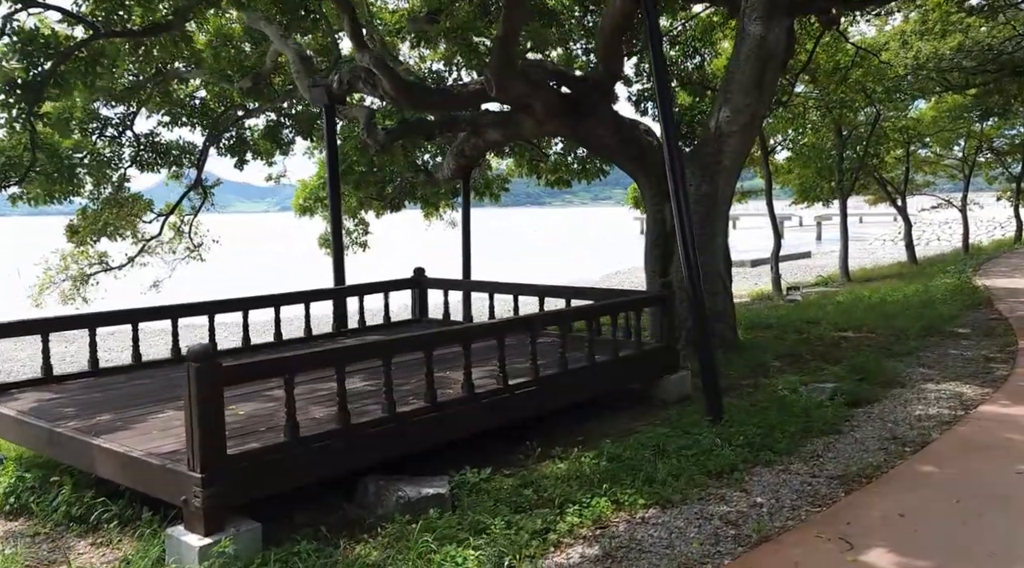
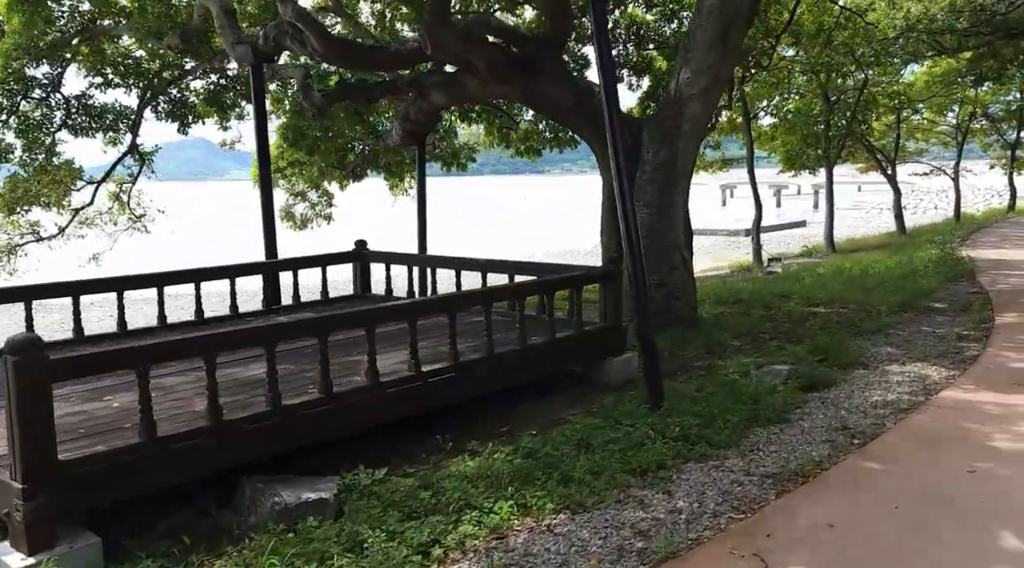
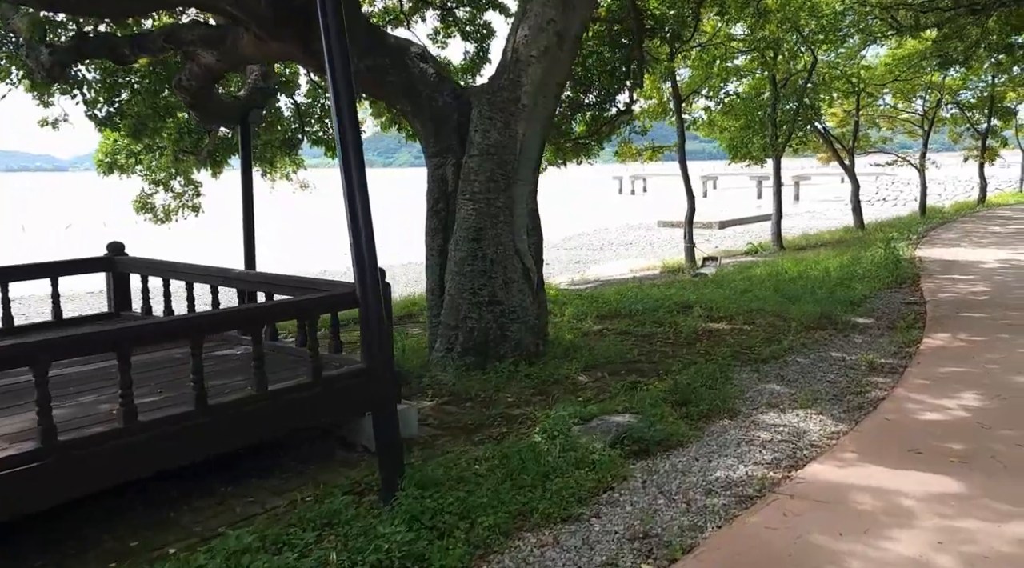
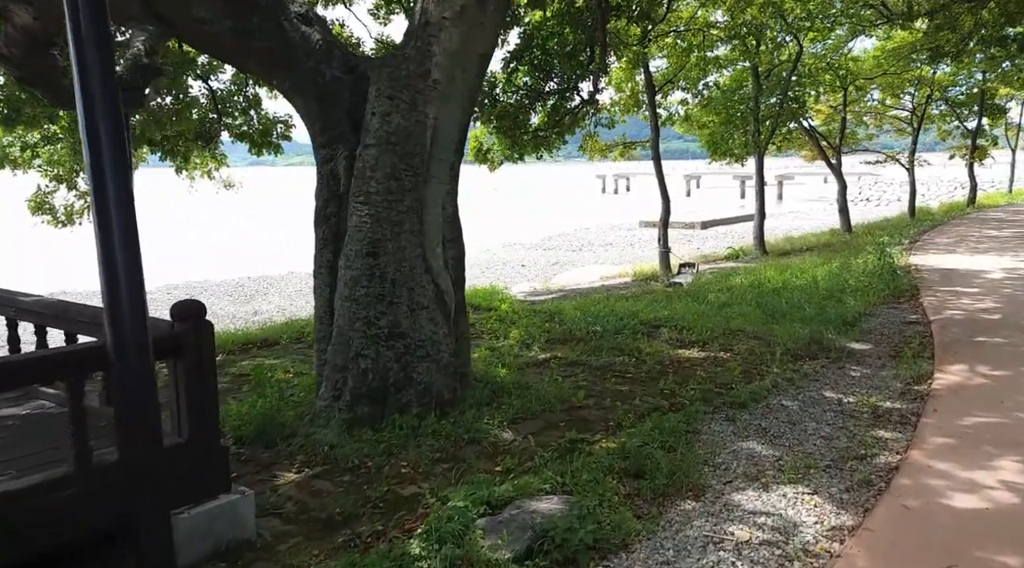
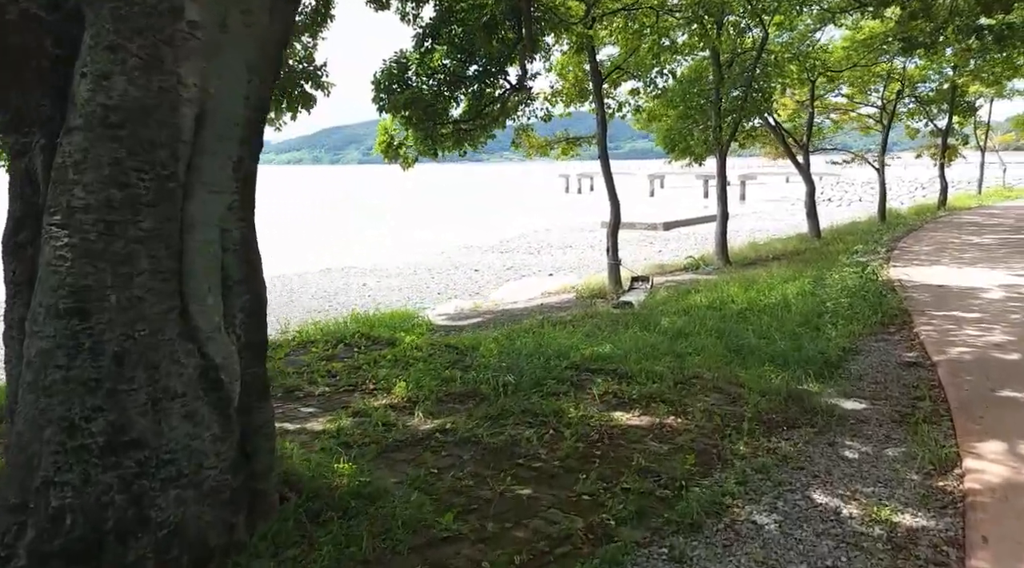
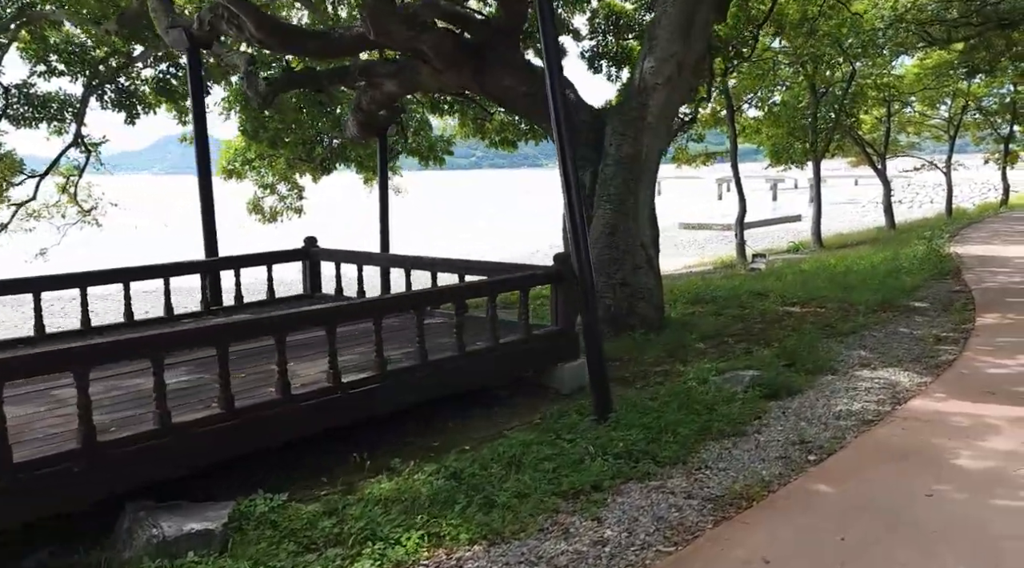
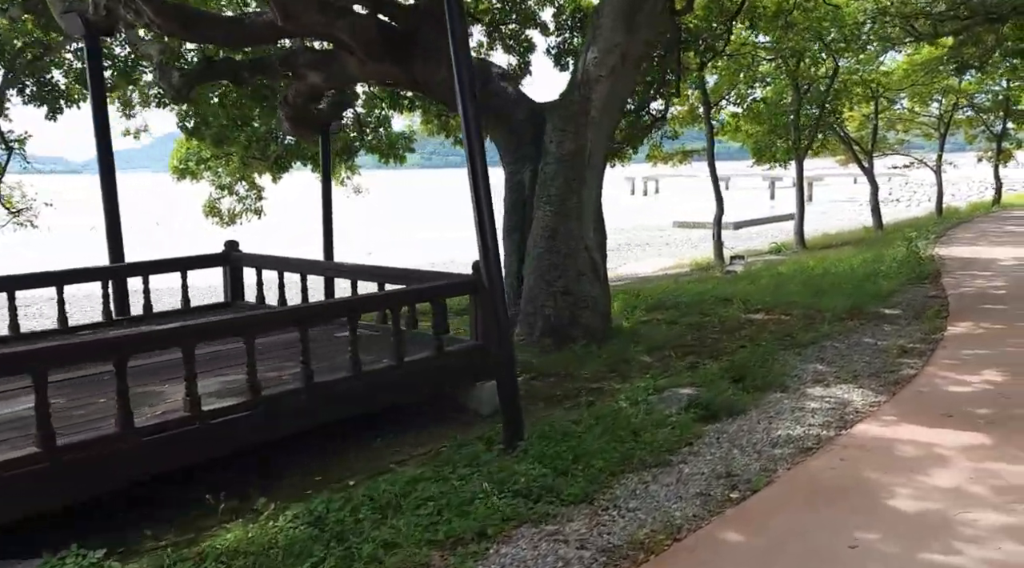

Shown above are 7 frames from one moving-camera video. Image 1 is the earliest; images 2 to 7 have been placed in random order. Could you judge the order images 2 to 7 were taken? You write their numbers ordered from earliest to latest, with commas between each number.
2, 6, 7, 3, 4, 5
